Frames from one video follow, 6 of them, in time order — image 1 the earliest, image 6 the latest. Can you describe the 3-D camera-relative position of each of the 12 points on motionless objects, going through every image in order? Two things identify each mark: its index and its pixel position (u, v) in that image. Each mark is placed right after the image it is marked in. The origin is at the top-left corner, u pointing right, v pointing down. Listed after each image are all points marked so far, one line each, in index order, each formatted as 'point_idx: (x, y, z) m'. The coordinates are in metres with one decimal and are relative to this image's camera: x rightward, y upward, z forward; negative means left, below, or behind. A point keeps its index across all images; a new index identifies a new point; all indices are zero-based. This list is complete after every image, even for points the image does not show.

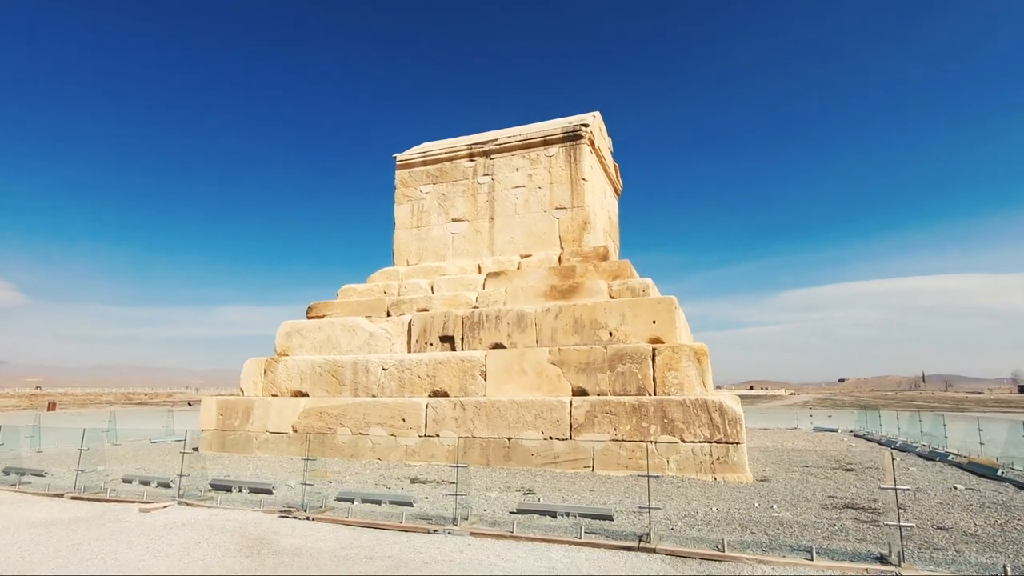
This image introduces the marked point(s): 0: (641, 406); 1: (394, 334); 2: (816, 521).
0: (+1.4, -1.3, +6.0) m
1: (-1.7, -0.7, +8.1) m
2: (+2.2, -1.6, +3.9) m
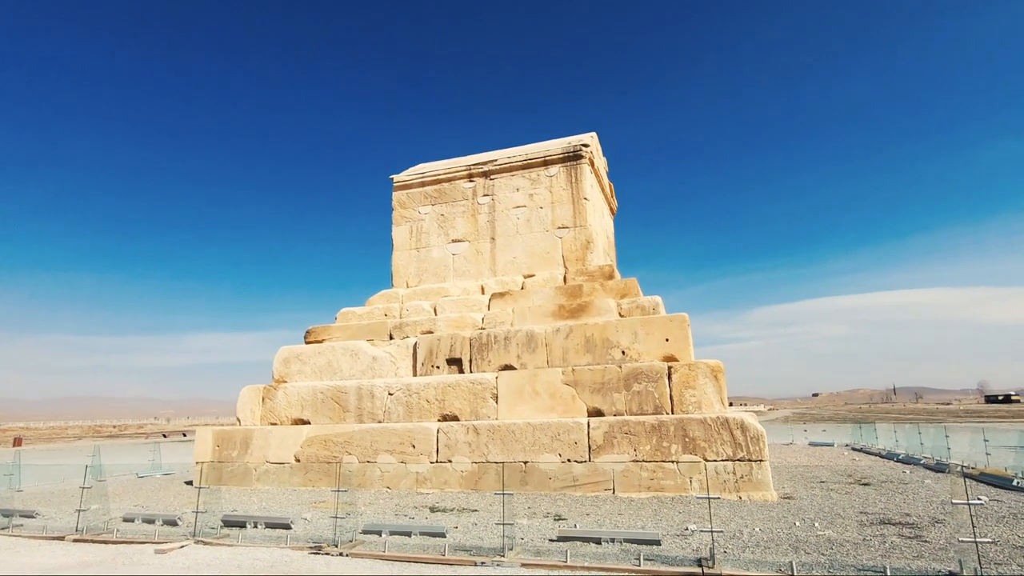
0: (+1.6, -1.5, +6.0) m
1: (-1.6, -1.0, +7.9) m
2: (+2.4, -1.7, +3.8) m
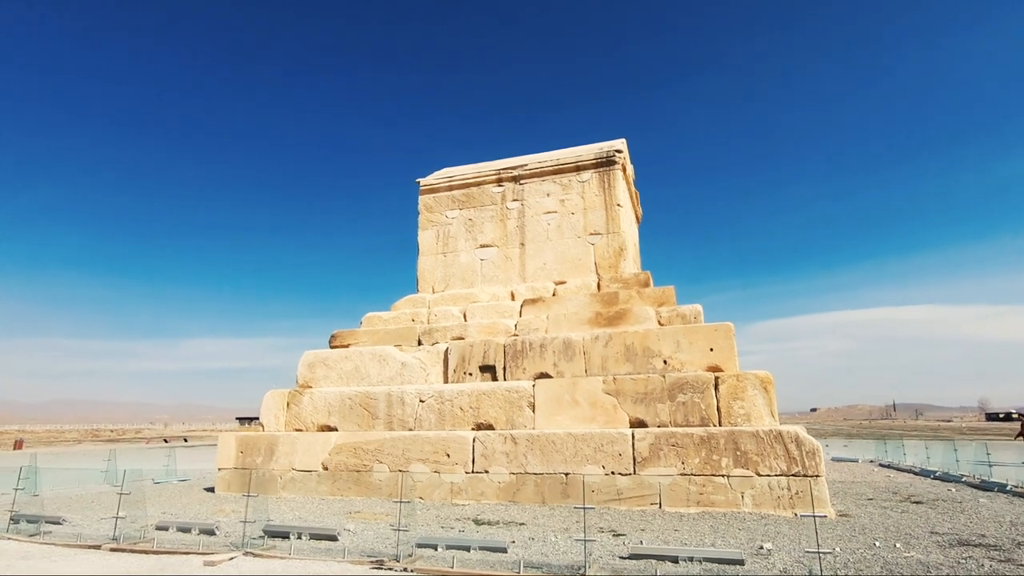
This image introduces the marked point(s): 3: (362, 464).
0: (+2.1, -1.6, +5.8) m
1: (-1.2, -1.0, +7.7) m
2: (+2.9, -1.8, +3.6) m
3: (-1.9, -2.2, +6.9) m
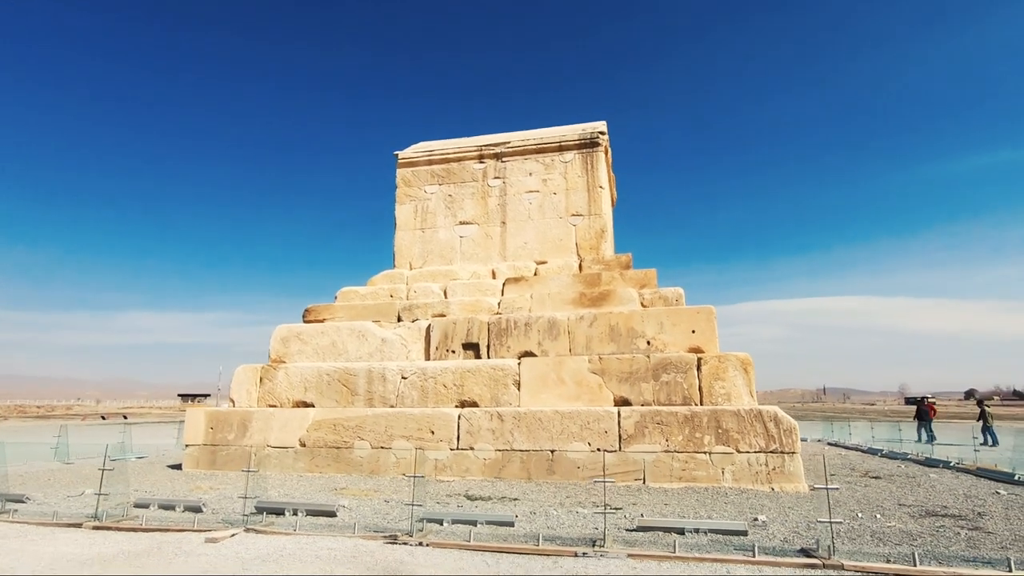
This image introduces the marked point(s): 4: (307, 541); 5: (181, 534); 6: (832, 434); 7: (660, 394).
0: (+2.0, -1.4, +6.0) m
1: (-1.4, -0.7, +7.6) m
2: (+3.0, -1.7, +3.9) m
3: (-2.1, -1.9, +6.8) m
4: (-1.3, -1.6, +3.4) m
5: (-2.2, -1.6, +3.6) m
6: (+7.4, -3.4, +12.8) m
7: (+1.7, -1.2, +6.3) m
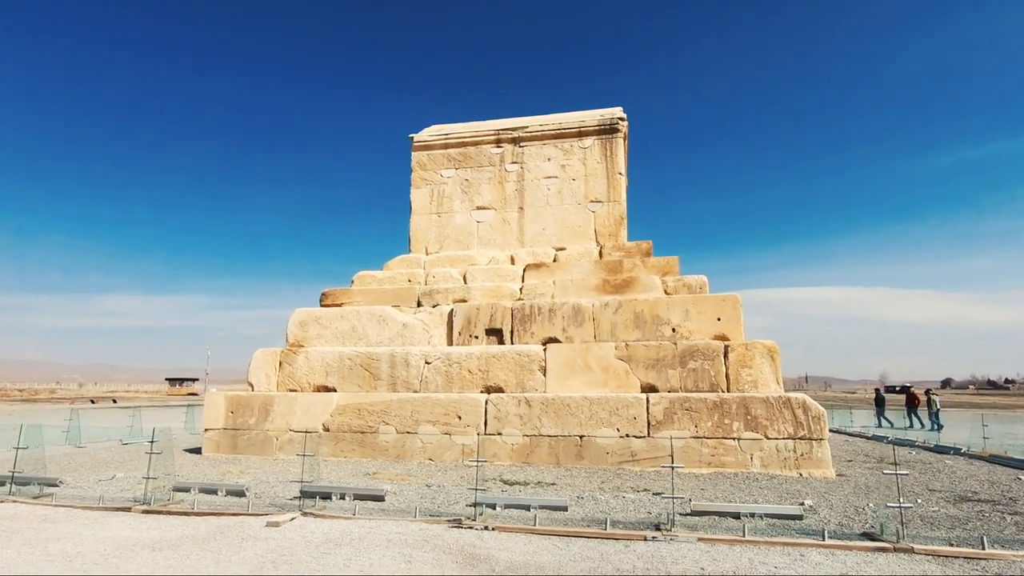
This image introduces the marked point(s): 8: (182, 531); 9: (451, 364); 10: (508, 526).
0: (+2.3, -1.2, +6.0) m
1: (-1.1, -0.5, +7.5) m
2: (+3.3, -1.6, +4.0) m
3: (-1.8, -1.7, +6.8) m
4: (-0.9, -1.5, +3.4) m
5: (-1.8, -1.5, +3.6) m
6: (+7.5, -3.1, +13.0) m
7: (+2.0, -1.1, +6.4) m
8: (-2.0, -1.5, +3.4) m
9: (-0.8, -1.0, +6.9) m
10: (0.0, -1.5, +3.4) m
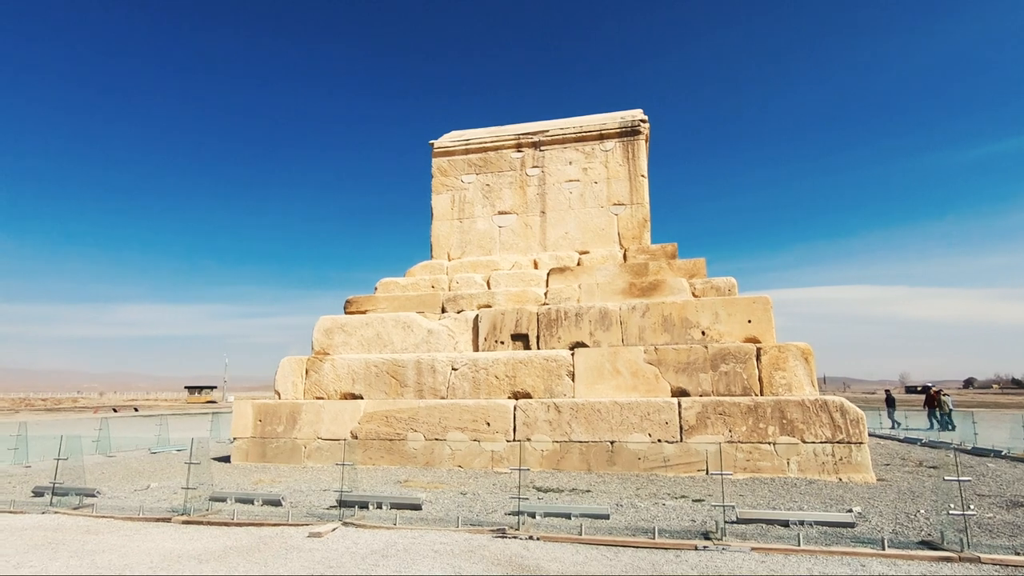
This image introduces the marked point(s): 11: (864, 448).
0: (+2.6, -1.3, +5.9) m
1: (-0.7, -0.6, +7.5) m
2: (+3.6, -1.6, +3.9) m
3: (-1.4, -1.8, +6.8) m
4: (-0.6, -1.5, +3.4) m
5: (-1.5, -1.6, +3.6) m
6: (+8.0, -3.1, +12.8) m
7: (+2.3, -1.1, +6.3) m
8: (-1.7, -1.5, +3.3) m
9: (-0.4, -1.0, +6.9) m
10: (+0.2, -1.5, +3.4) m
11: (+3.6, -1.6, +5.7) m
